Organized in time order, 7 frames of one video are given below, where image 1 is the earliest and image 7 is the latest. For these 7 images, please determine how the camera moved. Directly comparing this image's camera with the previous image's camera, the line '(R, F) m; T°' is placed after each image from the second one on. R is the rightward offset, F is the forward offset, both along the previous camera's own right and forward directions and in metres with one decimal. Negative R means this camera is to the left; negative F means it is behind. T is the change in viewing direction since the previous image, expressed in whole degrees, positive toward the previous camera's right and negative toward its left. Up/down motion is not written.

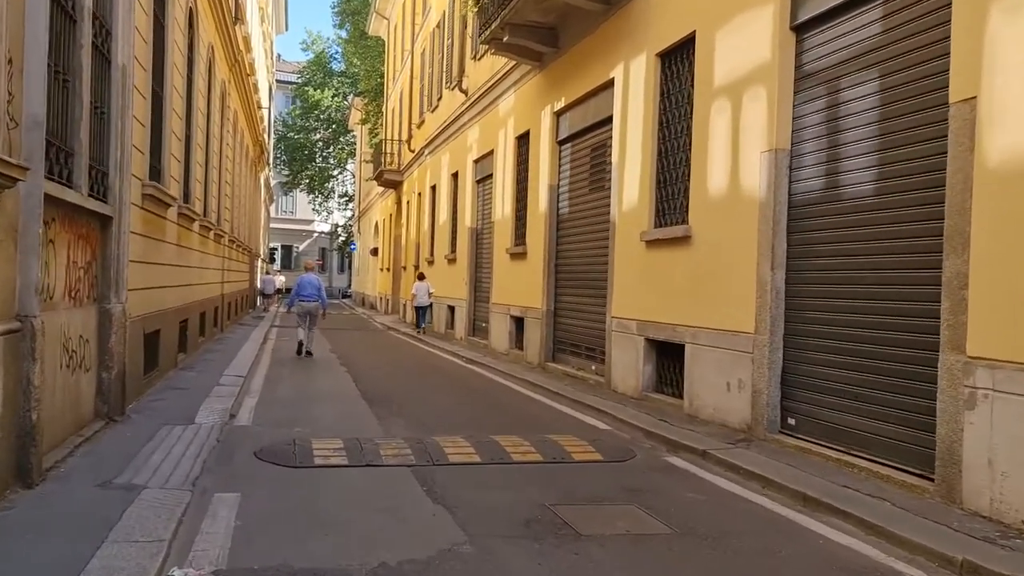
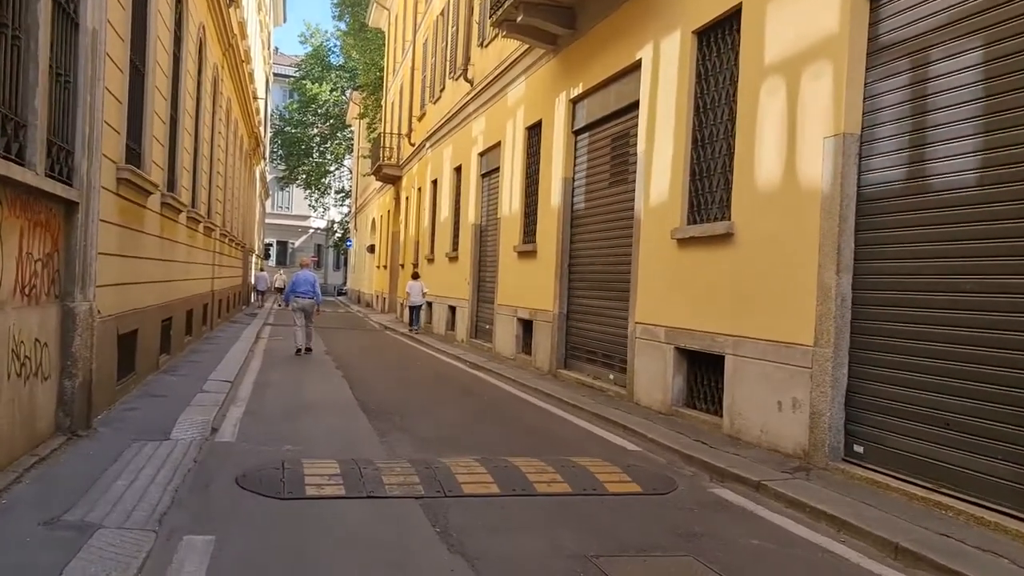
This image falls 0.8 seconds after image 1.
(-0.2, +1.0) m; 0°
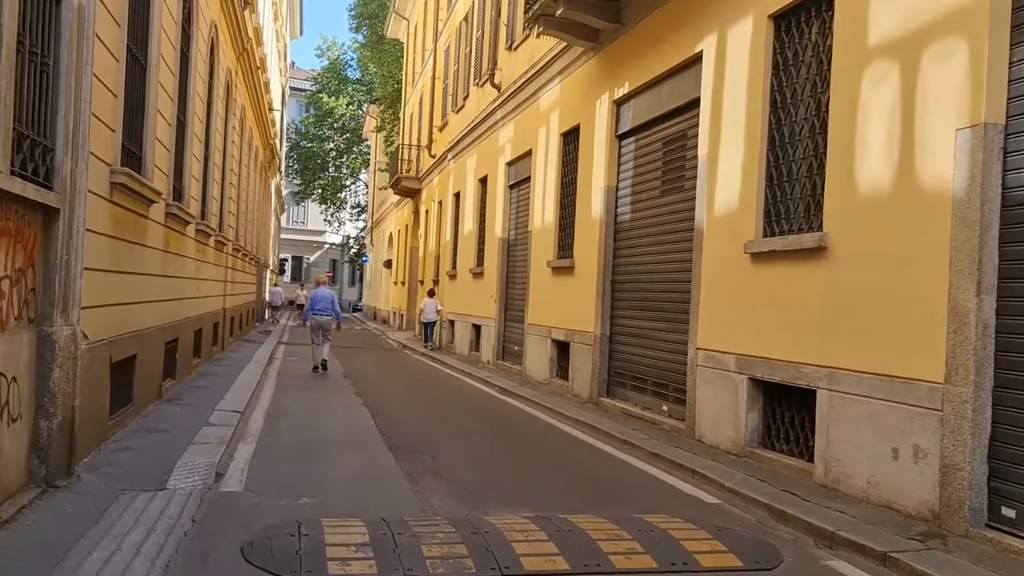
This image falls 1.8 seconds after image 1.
(-0.3, +1.2) m; -1°
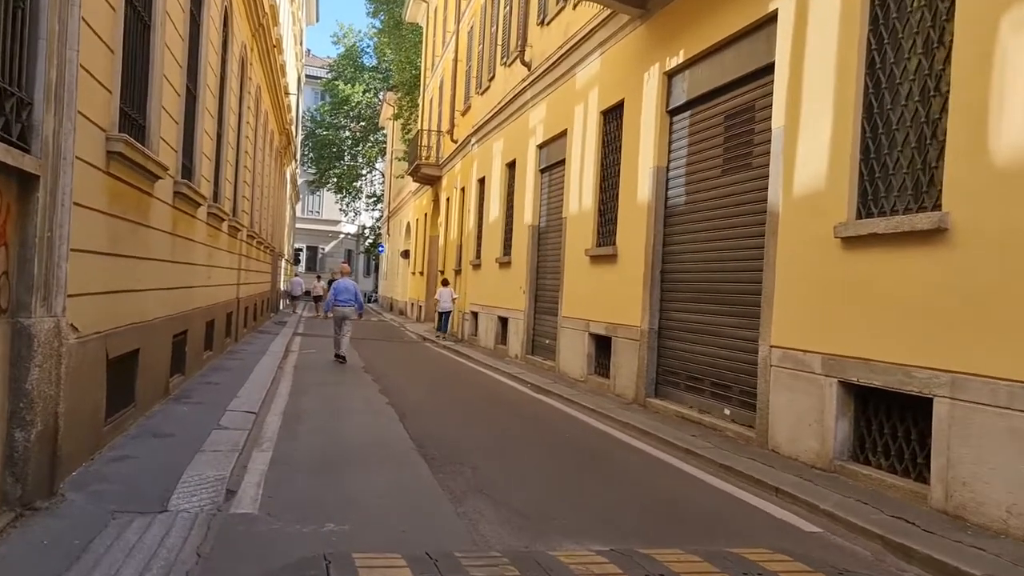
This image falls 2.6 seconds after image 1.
(-0.3, +1.0) m; -1°
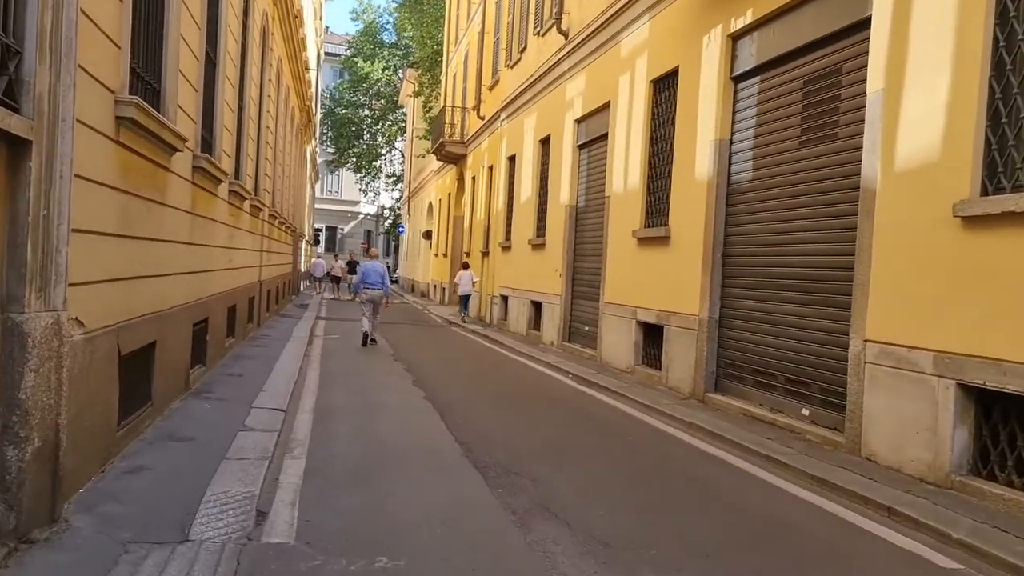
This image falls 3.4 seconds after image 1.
(-0.4, +0.9) m; -1°
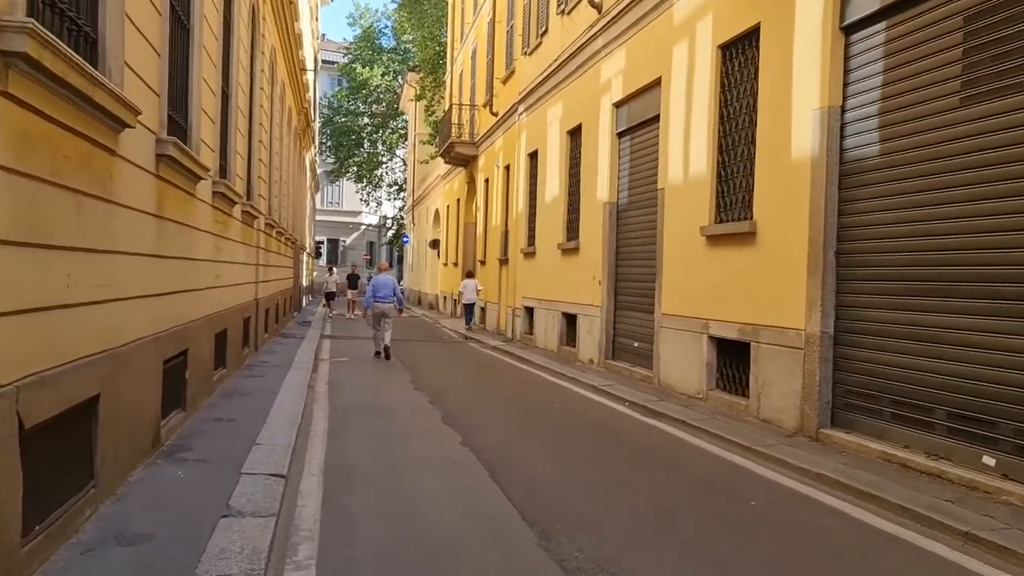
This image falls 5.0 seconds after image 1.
(-0.5, +2.1) m; 0°
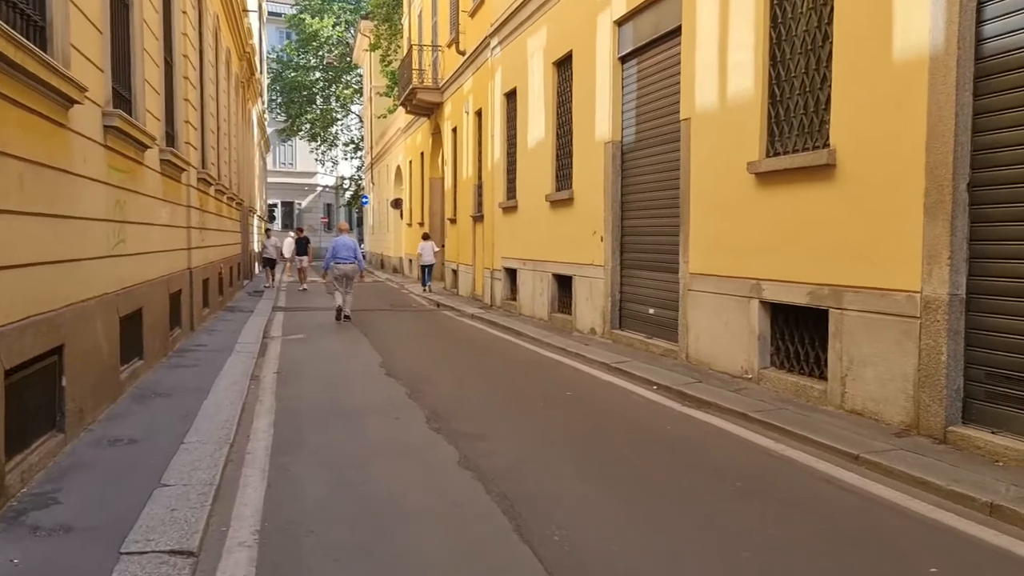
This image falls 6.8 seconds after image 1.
(-0.3, +2.3) m; +3°
